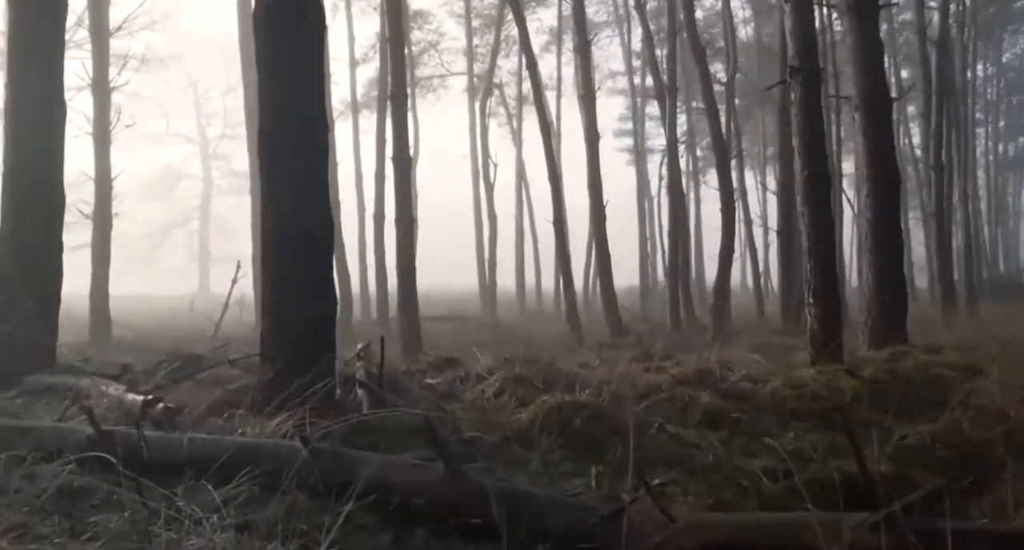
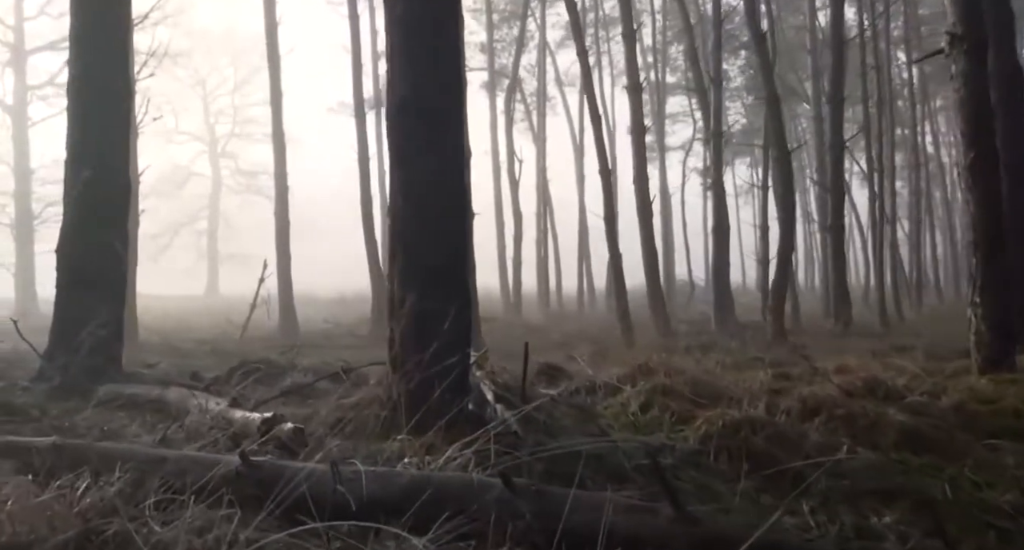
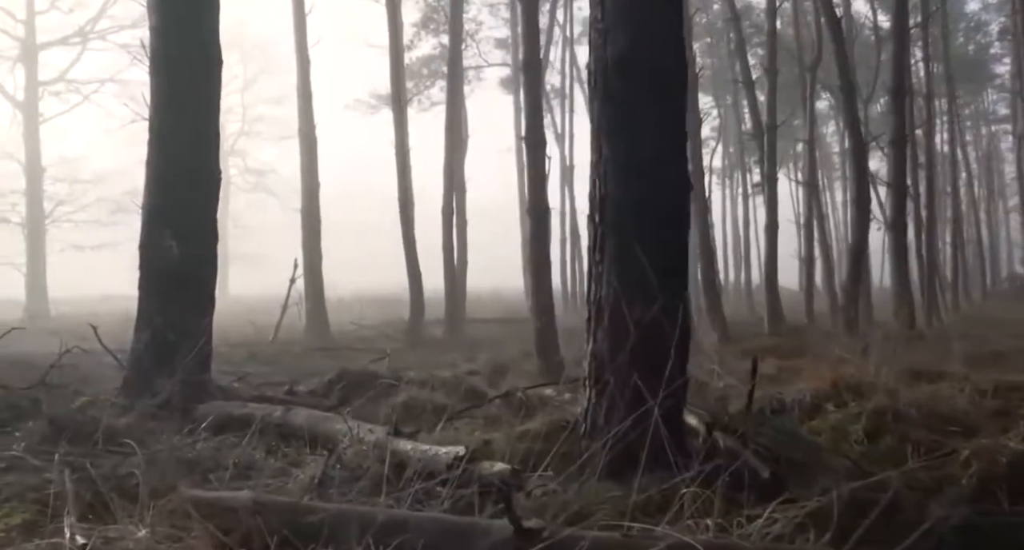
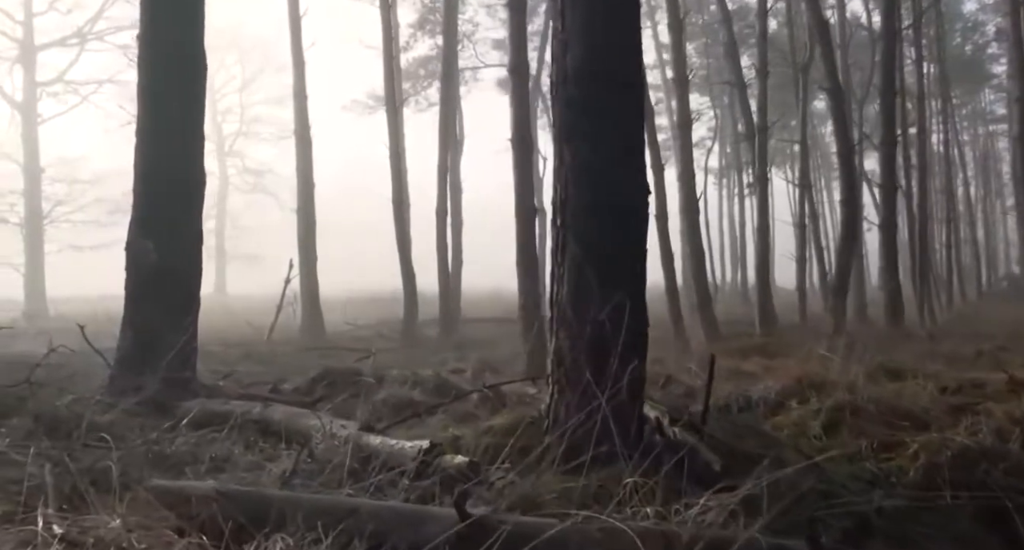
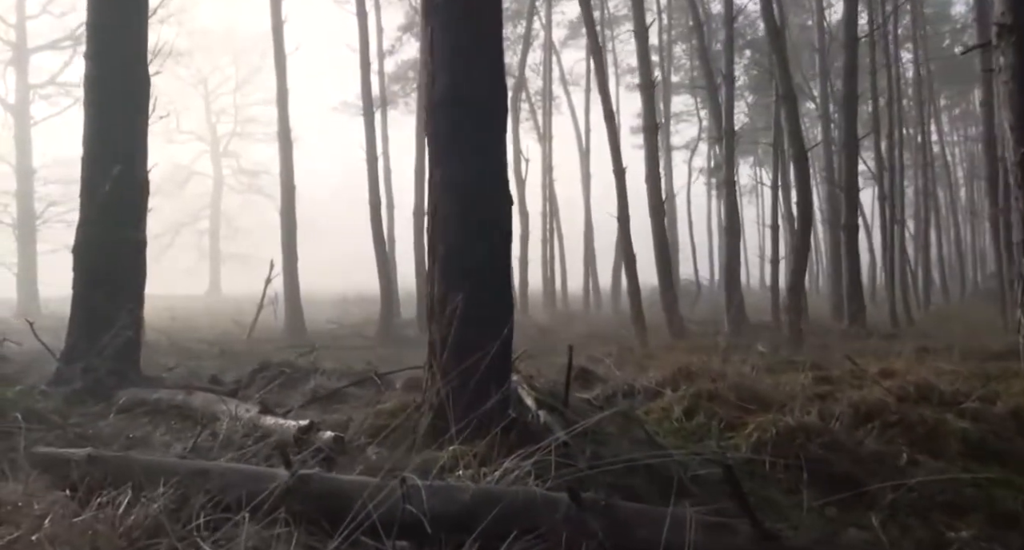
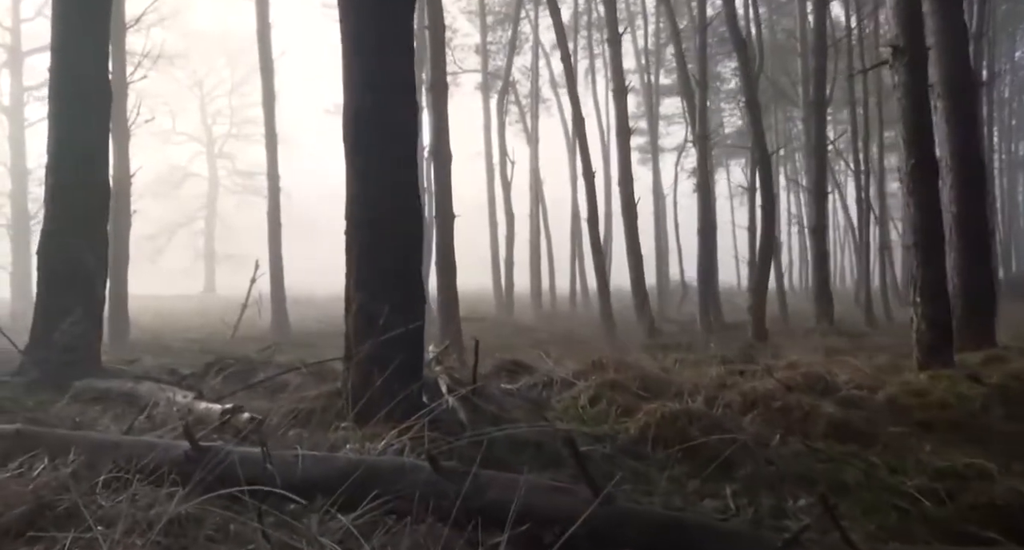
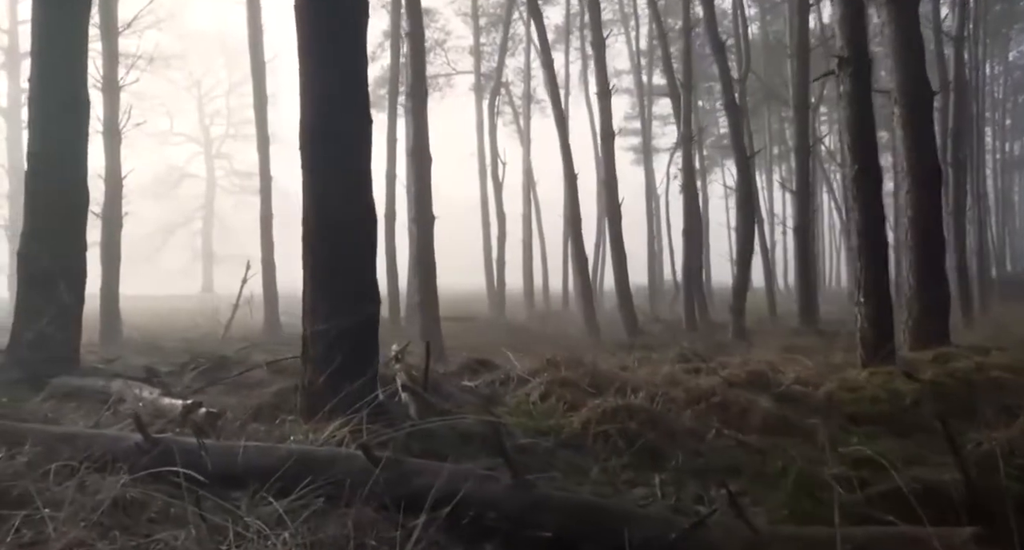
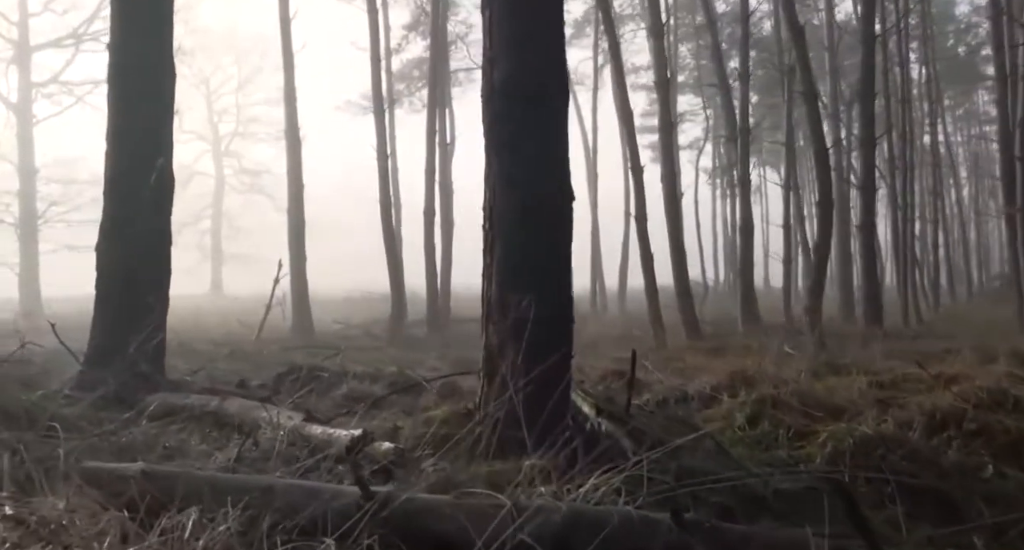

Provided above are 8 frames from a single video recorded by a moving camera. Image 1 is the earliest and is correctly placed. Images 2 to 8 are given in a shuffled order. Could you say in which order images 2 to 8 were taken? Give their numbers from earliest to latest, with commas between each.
7, 6, 2, 5, 8, 4, 3
